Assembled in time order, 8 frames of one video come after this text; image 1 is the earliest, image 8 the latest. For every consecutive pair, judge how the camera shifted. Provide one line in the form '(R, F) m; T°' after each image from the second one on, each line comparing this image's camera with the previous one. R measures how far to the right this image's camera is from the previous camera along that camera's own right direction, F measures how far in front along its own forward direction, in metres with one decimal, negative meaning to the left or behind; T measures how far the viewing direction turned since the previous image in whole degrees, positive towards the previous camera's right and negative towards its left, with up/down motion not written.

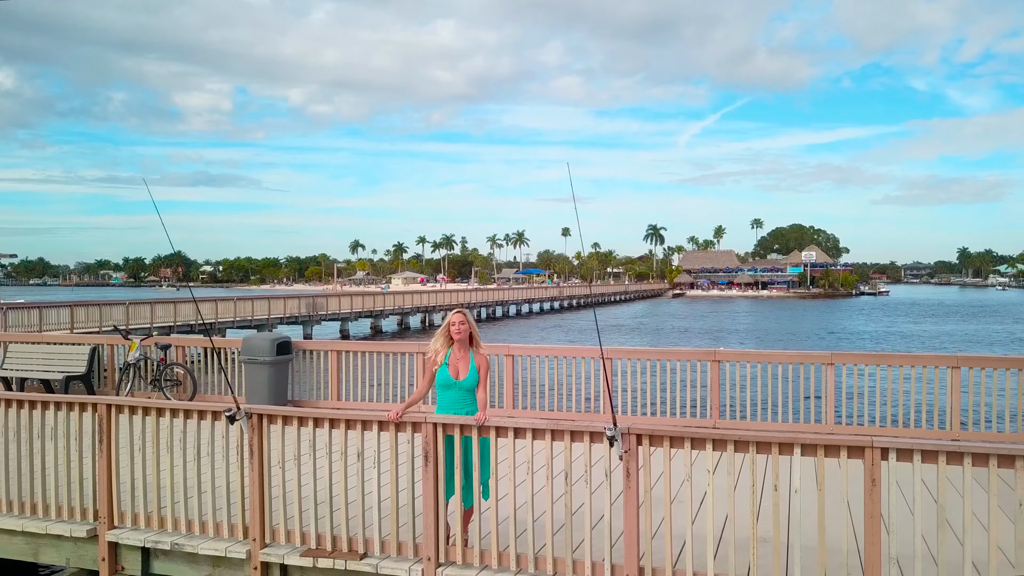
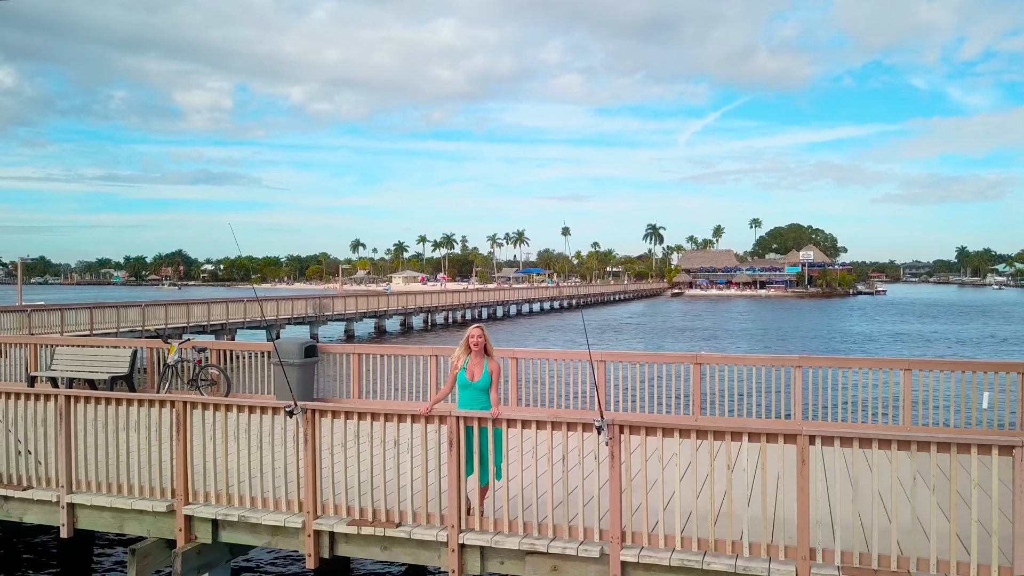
(0.0, -0.8) m; 0°
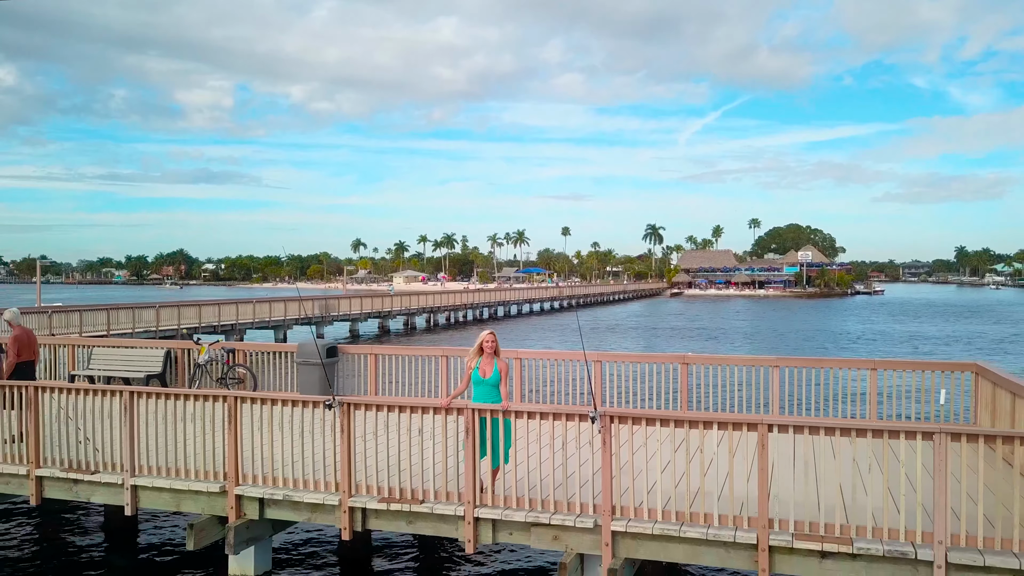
(0.0, -0.8) m; 0°
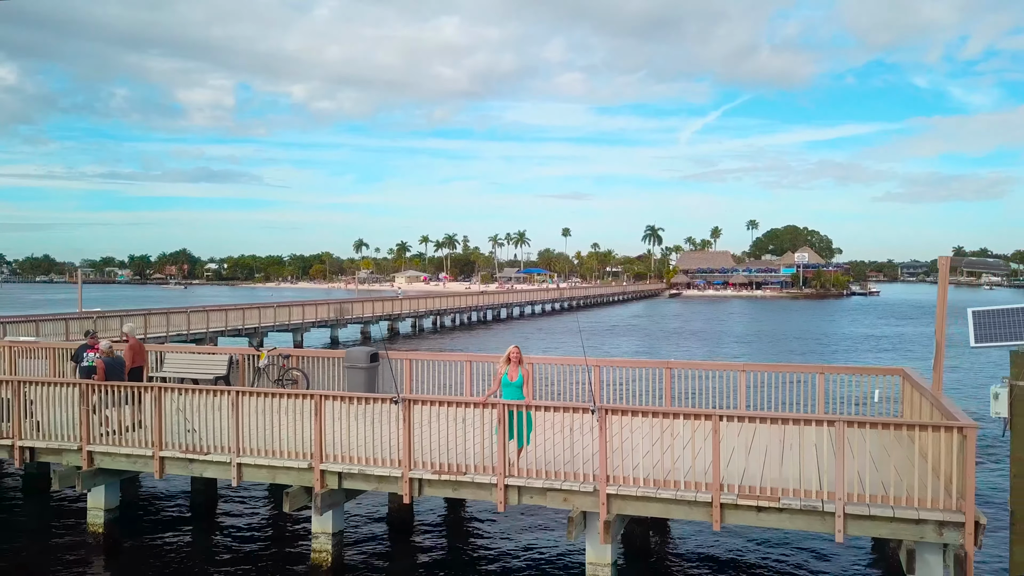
(-0.2, -1.8) m; 0°
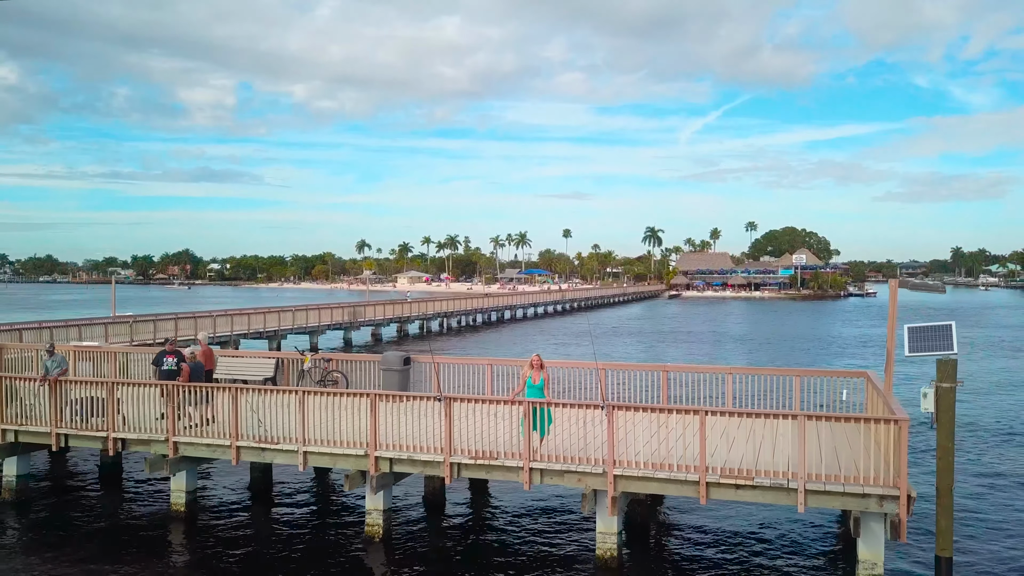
(-0.3, -1.5) m; 0°
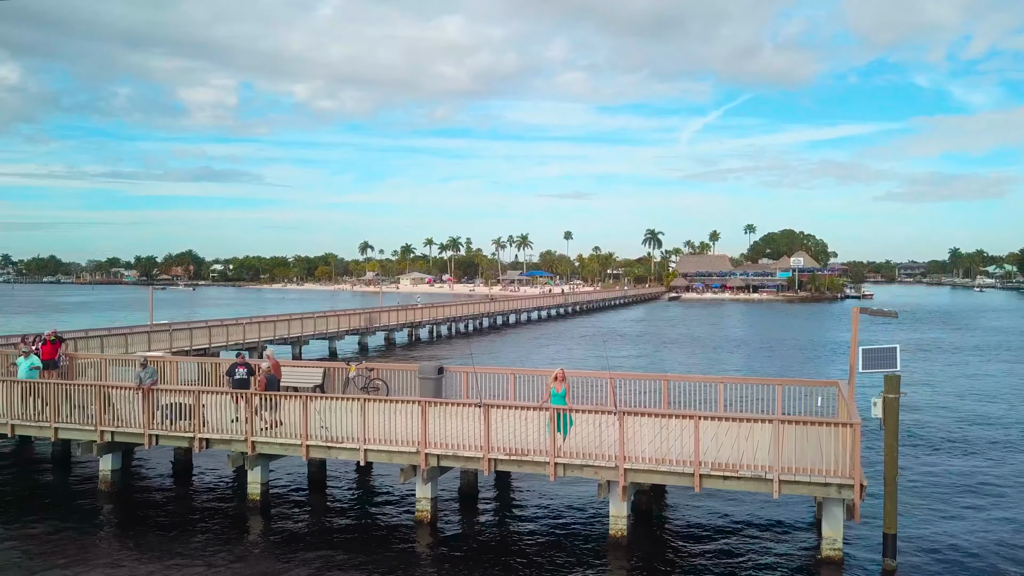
(-0.4, -1.8) m; 0°
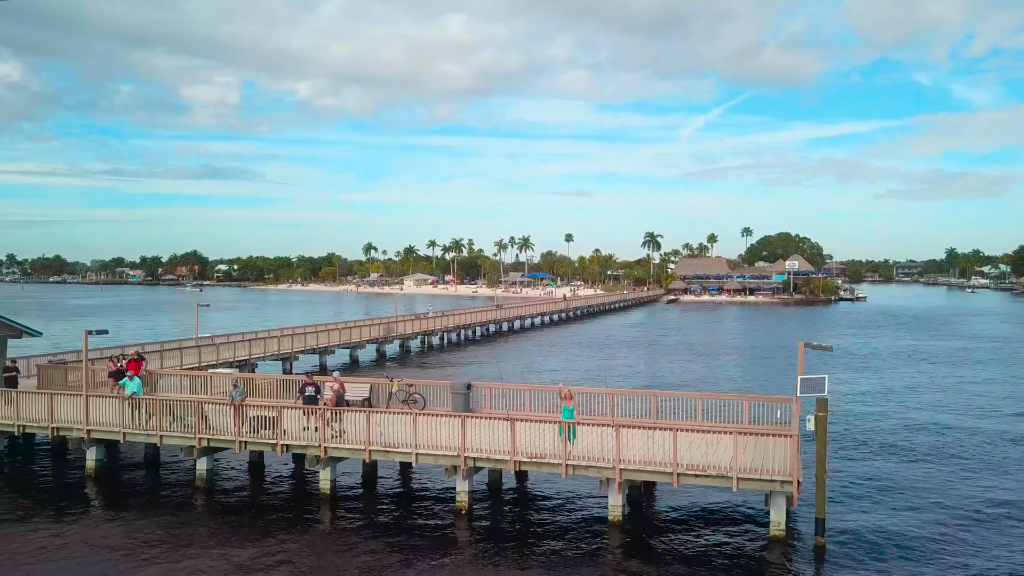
(-0.4, -3.0) m; 0°
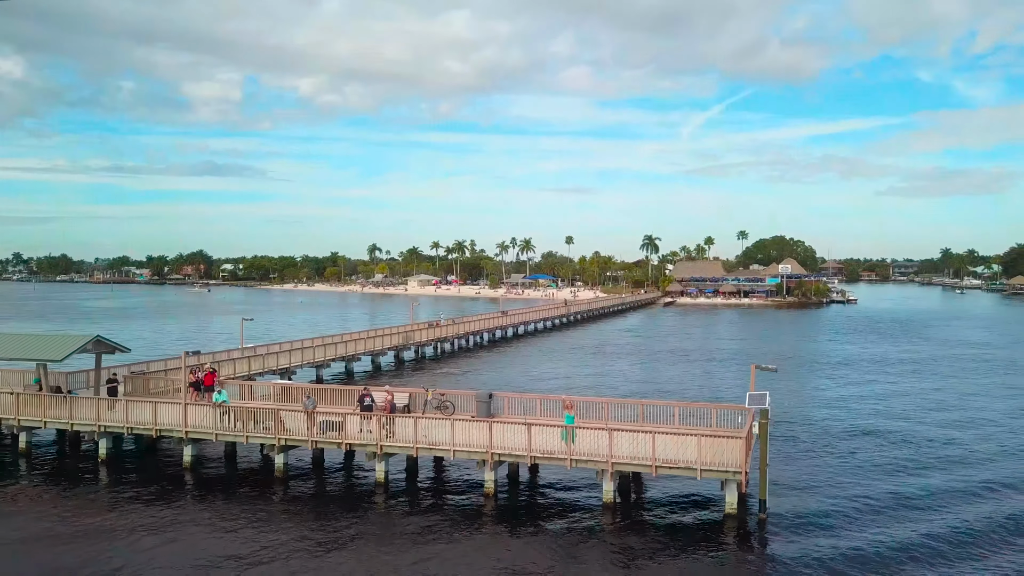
(-0.4, -4.0) m; 0°
